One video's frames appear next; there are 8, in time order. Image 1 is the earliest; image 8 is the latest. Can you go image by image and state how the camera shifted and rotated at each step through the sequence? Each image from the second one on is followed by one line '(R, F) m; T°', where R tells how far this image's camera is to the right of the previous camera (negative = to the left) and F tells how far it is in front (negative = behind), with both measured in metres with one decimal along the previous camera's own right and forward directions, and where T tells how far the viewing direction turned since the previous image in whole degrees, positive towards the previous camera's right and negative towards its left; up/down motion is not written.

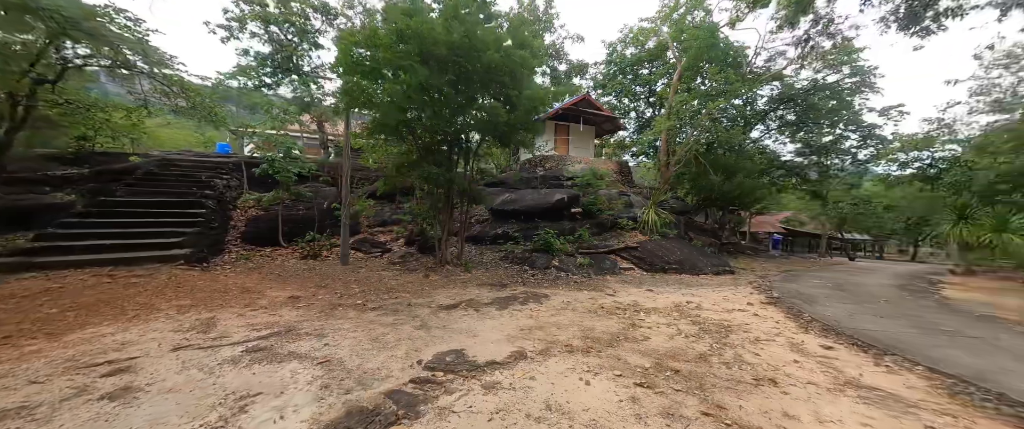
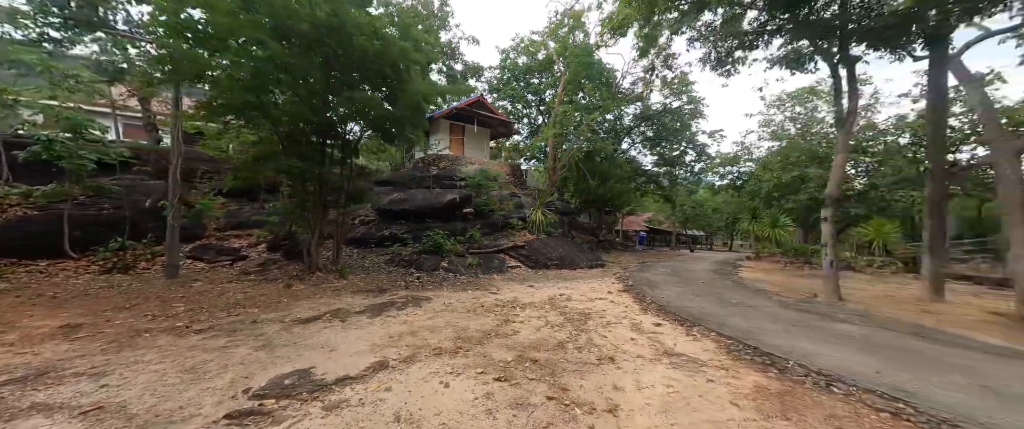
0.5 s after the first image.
(+0.7, 0.0) m; +16°
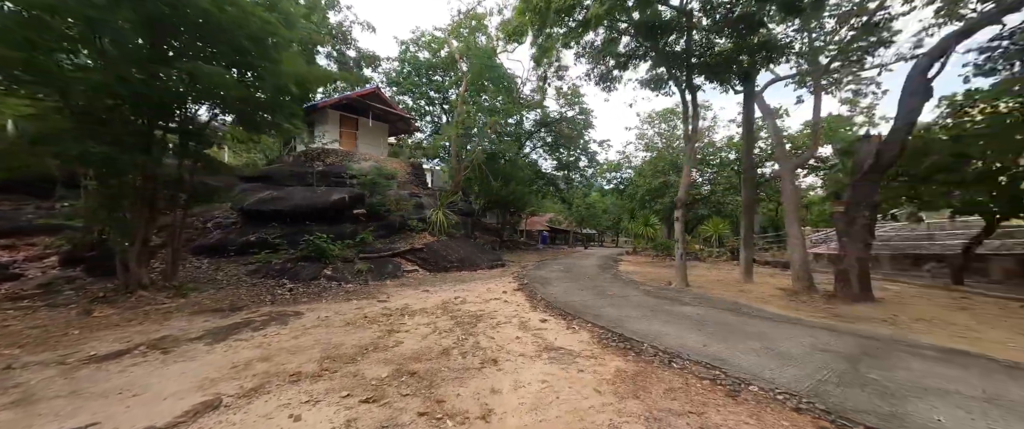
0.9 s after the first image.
(+0.5, +0.1) m; +15°
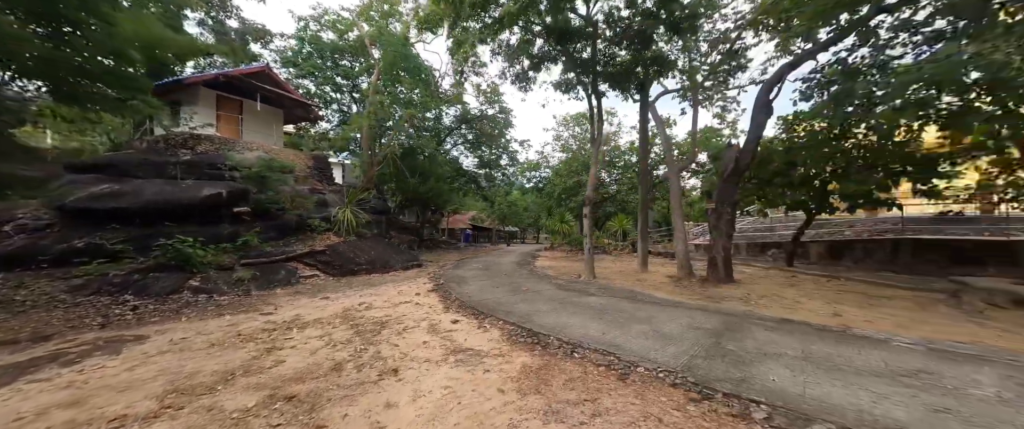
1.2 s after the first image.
(+0.3, +0.1) m; +13°
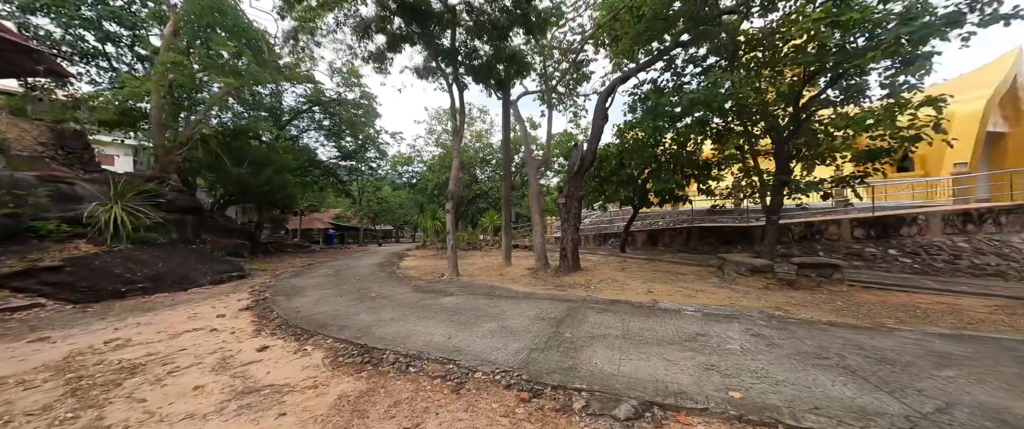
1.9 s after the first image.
(+0.6, +0.4) m; +21°
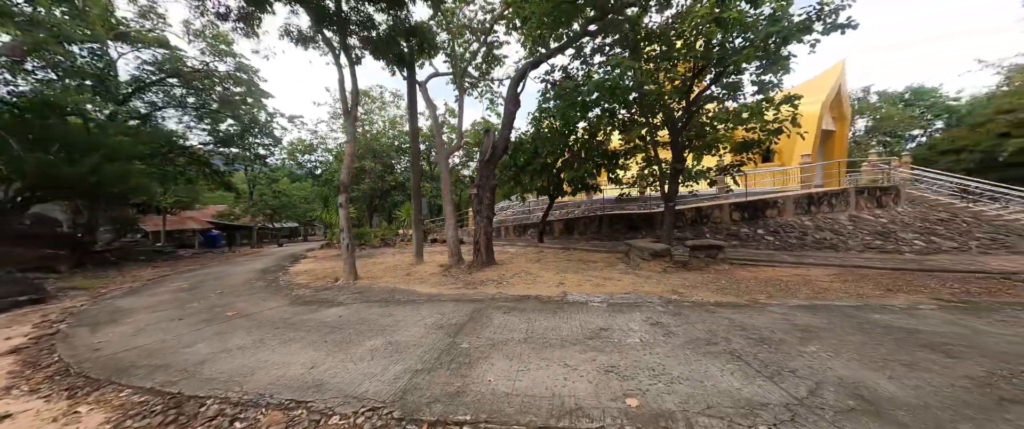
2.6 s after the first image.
(+0.5, +0.5) m; +13°
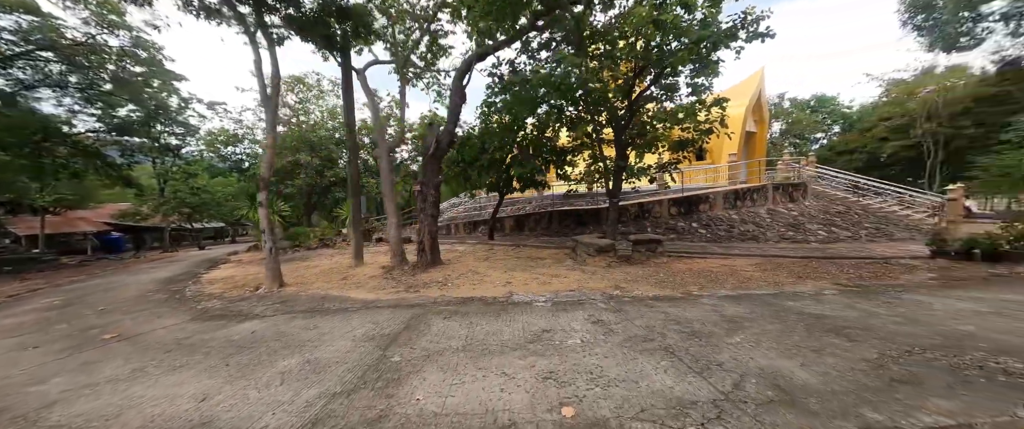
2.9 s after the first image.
(+0.2, +0.2) m; +8°
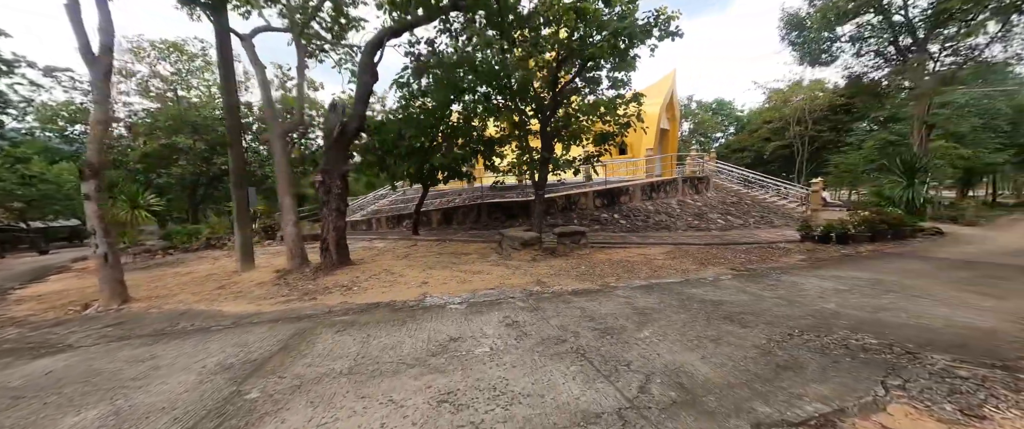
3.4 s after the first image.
(+0.3, +0.4) m; +11°
